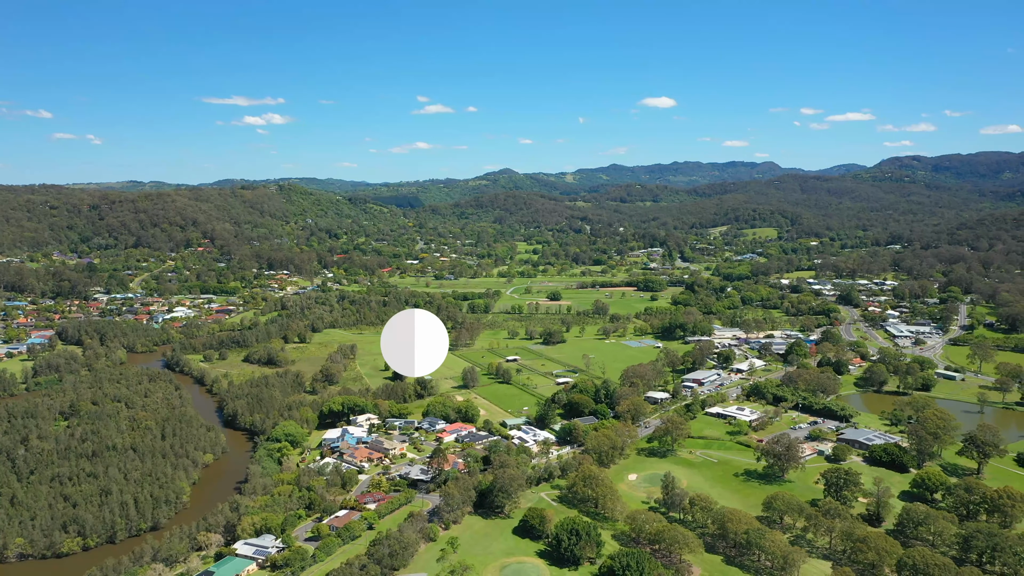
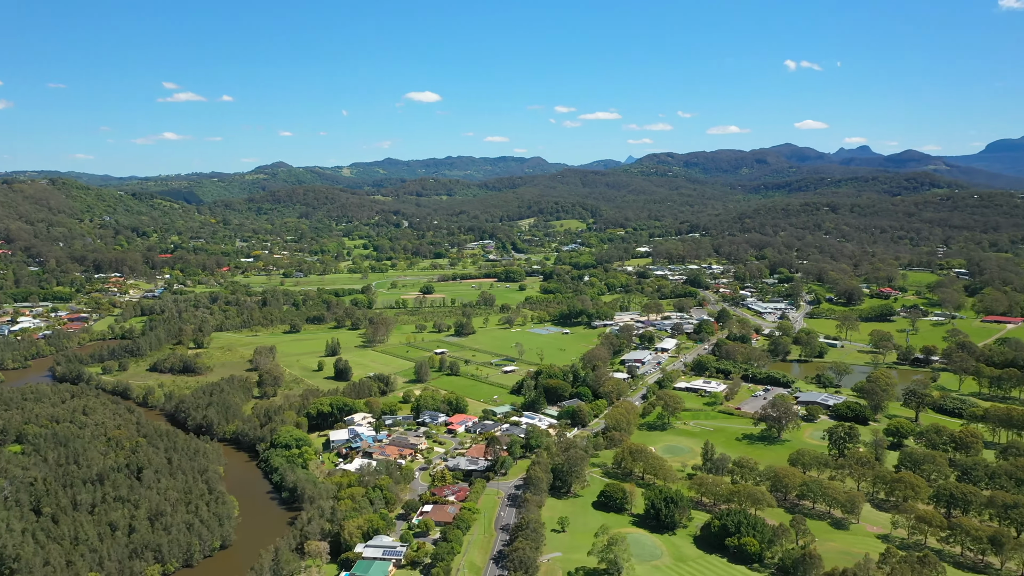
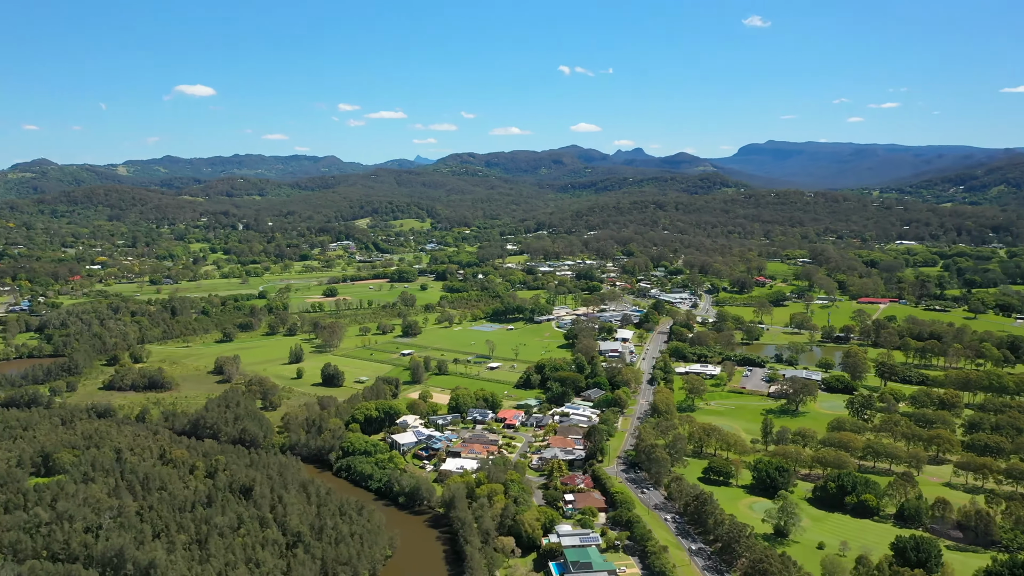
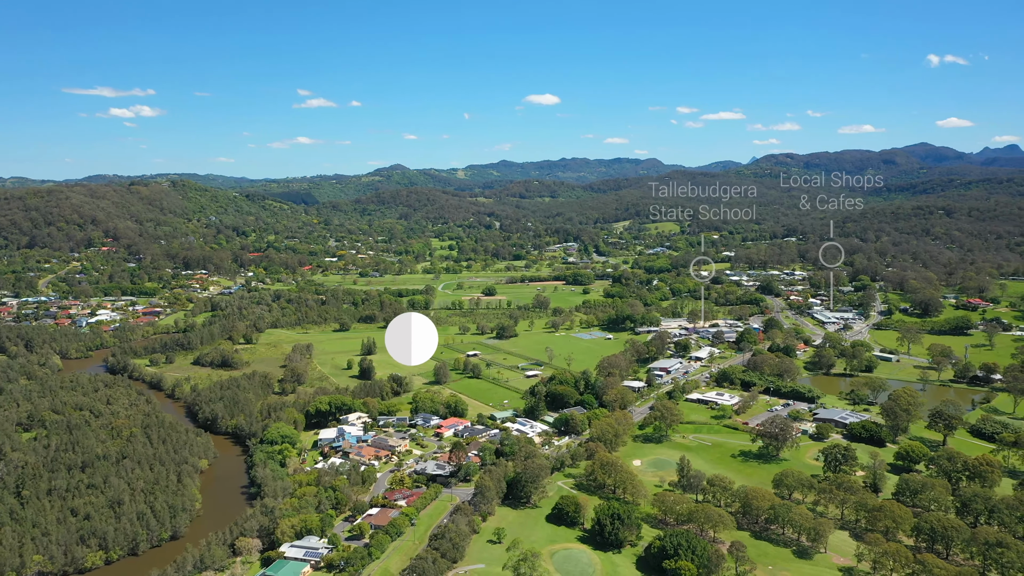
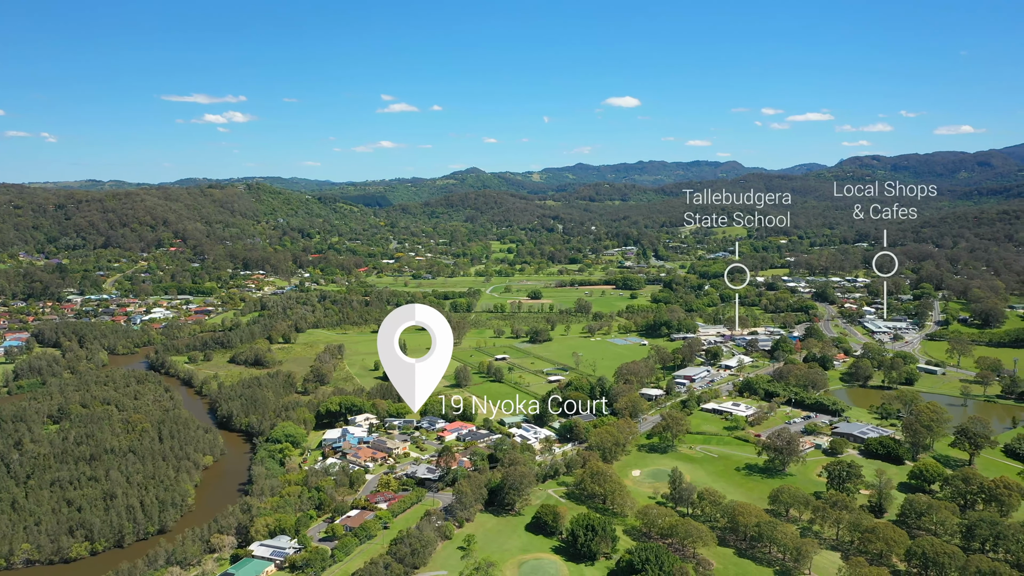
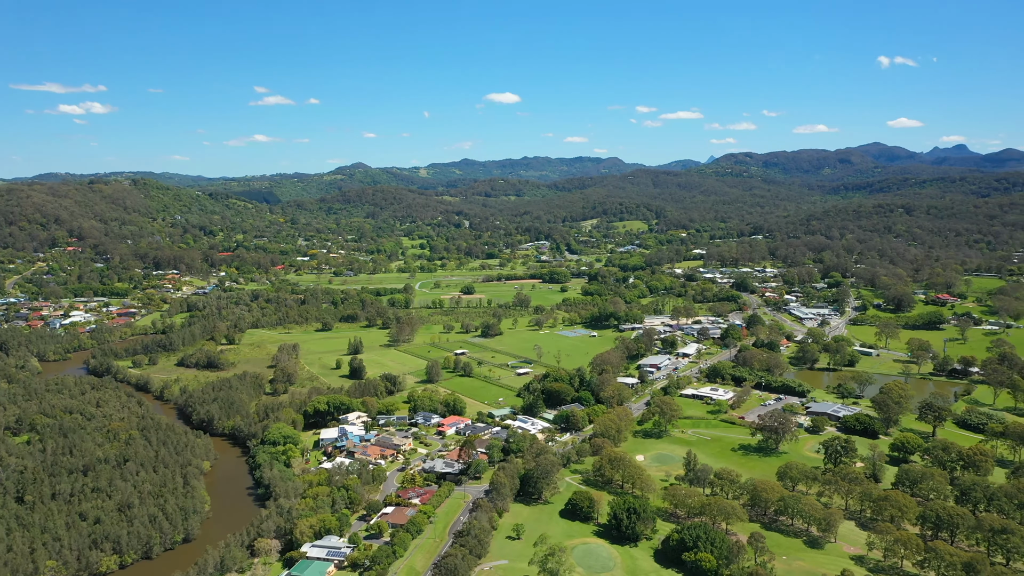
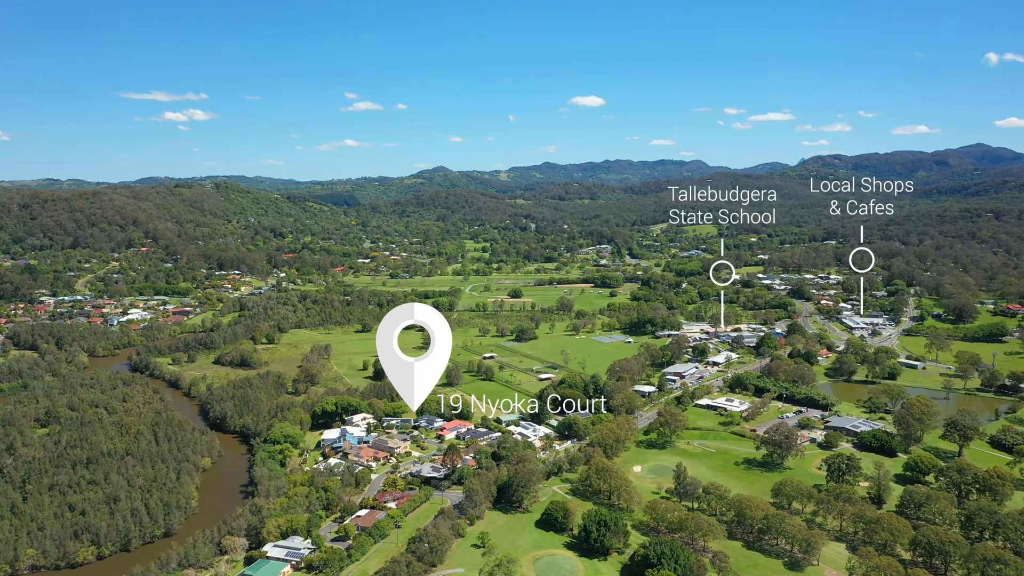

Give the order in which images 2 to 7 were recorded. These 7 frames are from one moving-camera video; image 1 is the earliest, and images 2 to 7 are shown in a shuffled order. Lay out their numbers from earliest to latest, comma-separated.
5, 7, 4, 6, 2, 3
